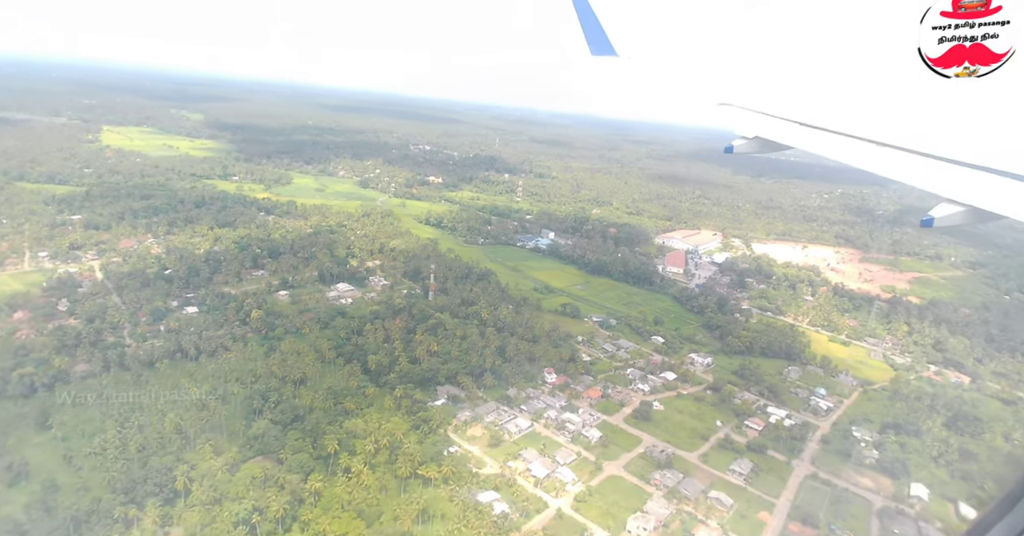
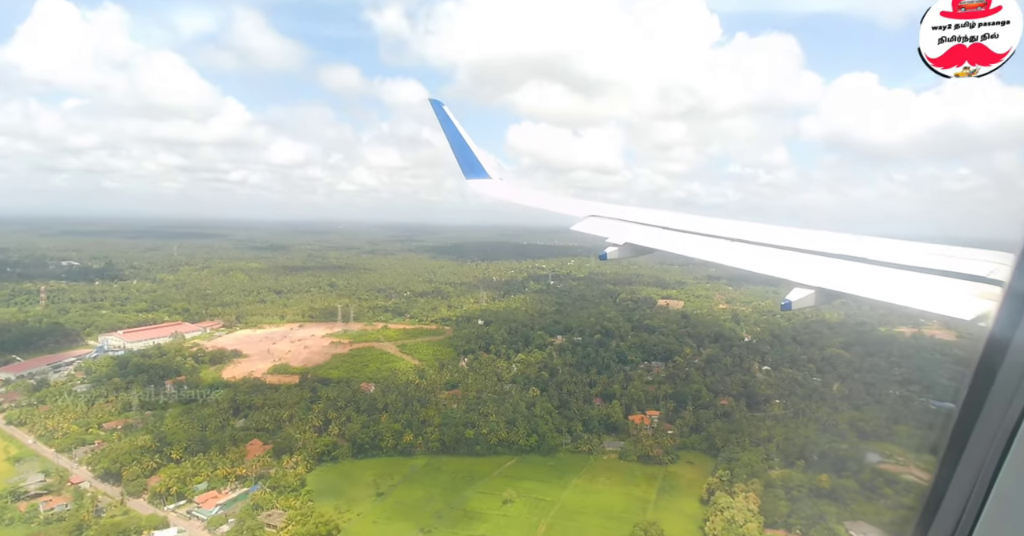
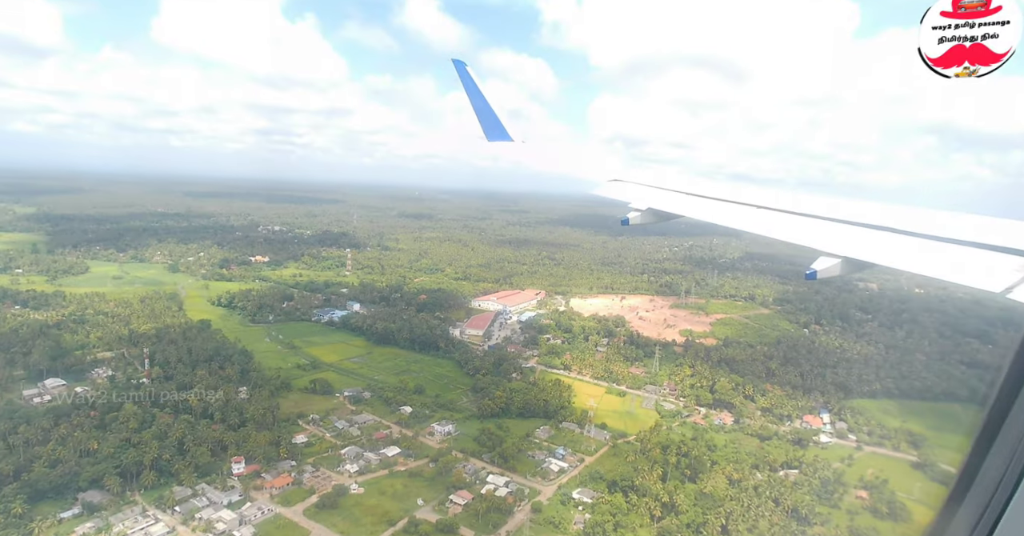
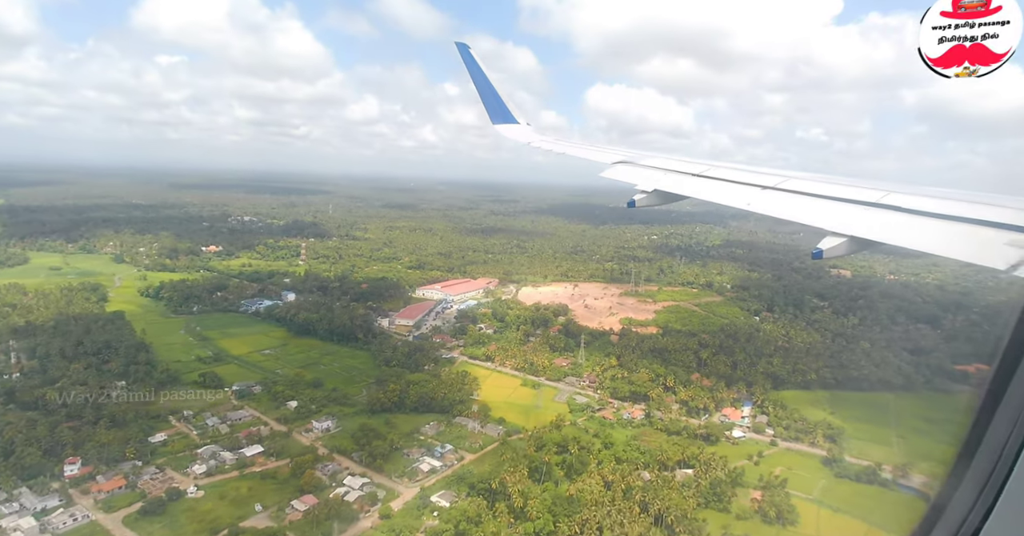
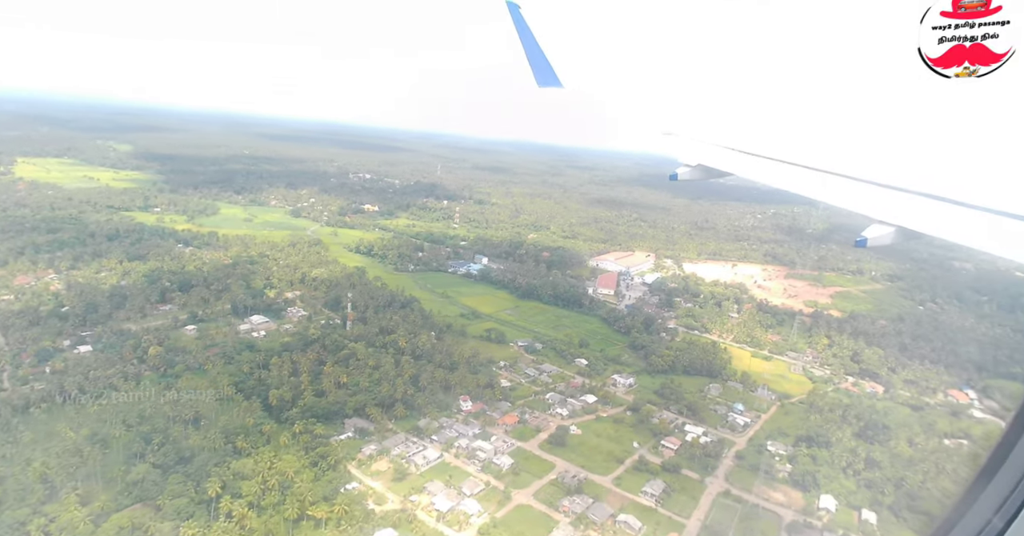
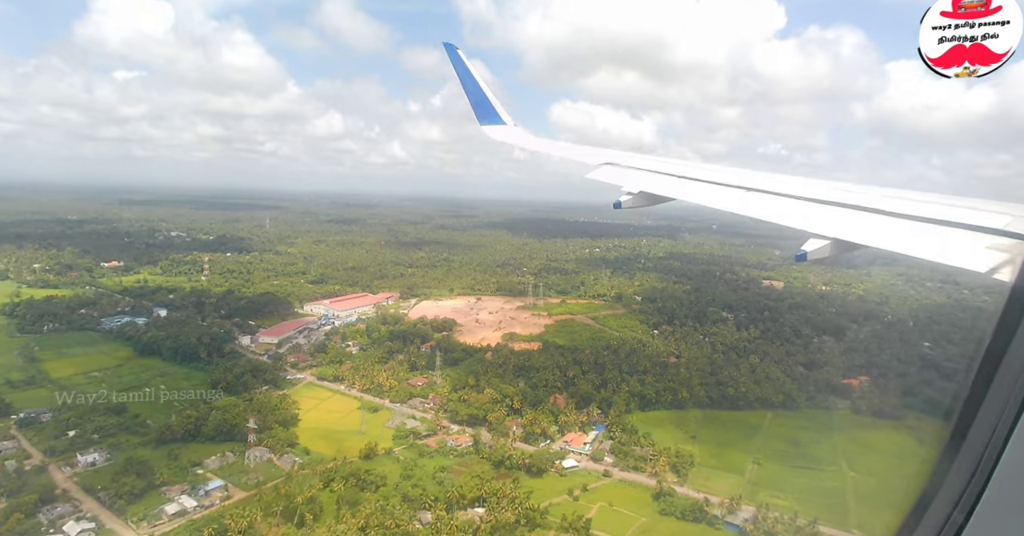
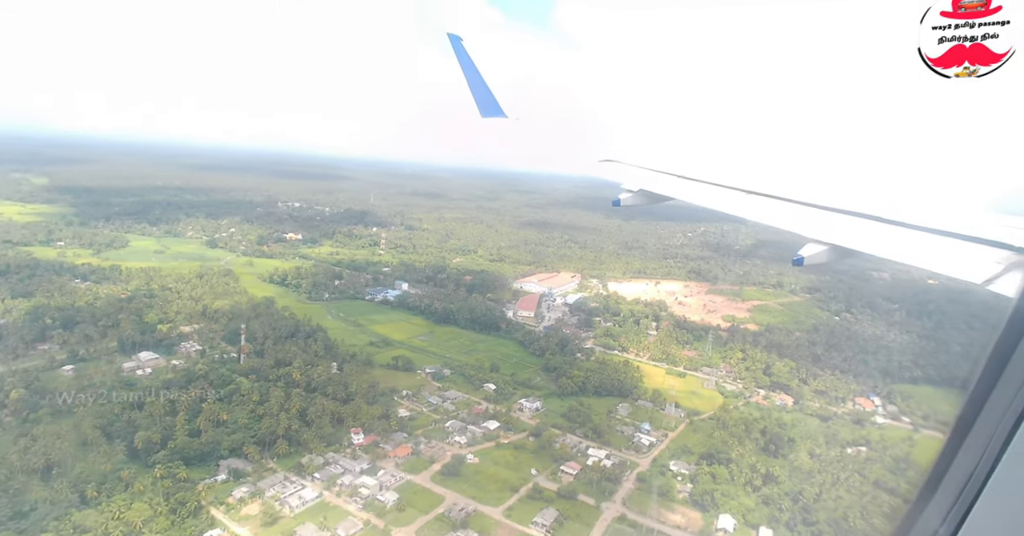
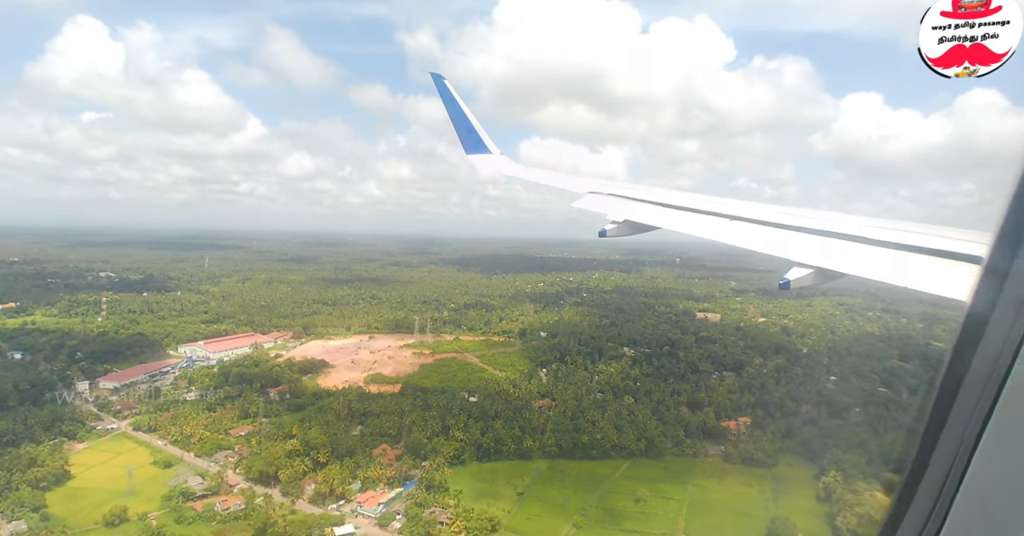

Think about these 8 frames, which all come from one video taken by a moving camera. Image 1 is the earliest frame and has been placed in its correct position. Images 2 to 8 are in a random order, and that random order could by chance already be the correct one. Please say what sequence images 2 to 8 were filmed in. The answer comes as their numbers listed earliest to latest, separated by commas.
5, 7, 3, 4, 6, 8, 2
